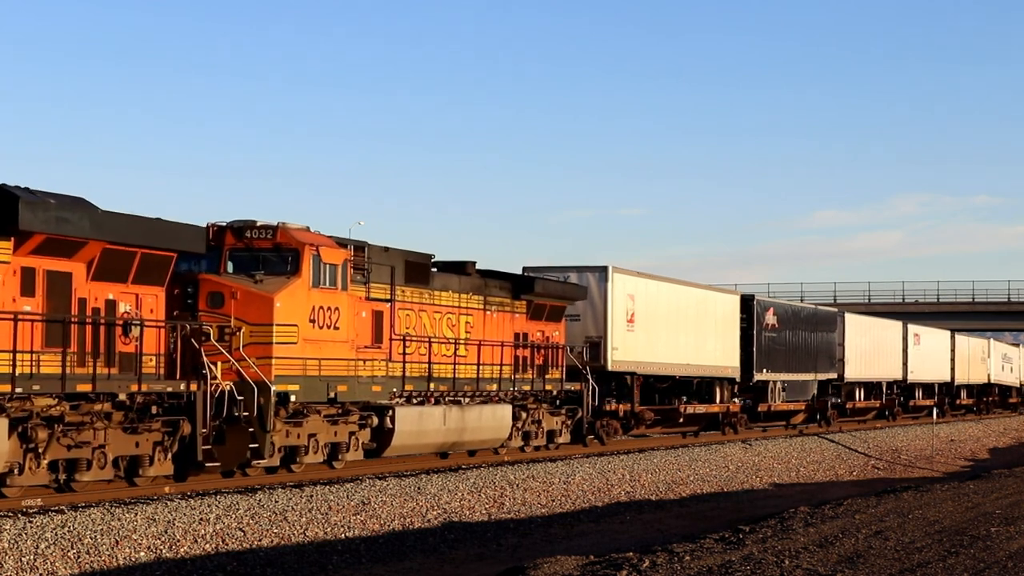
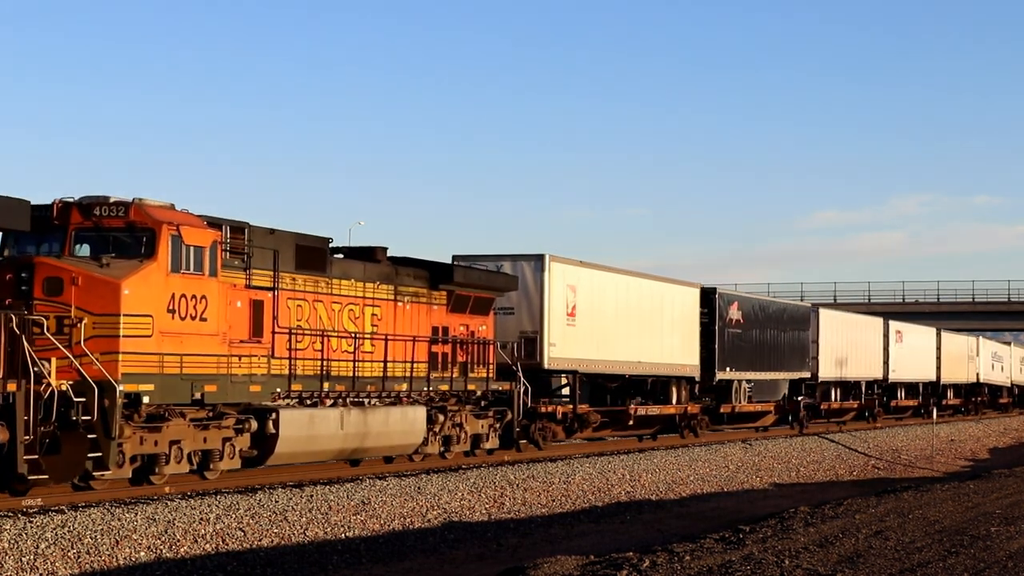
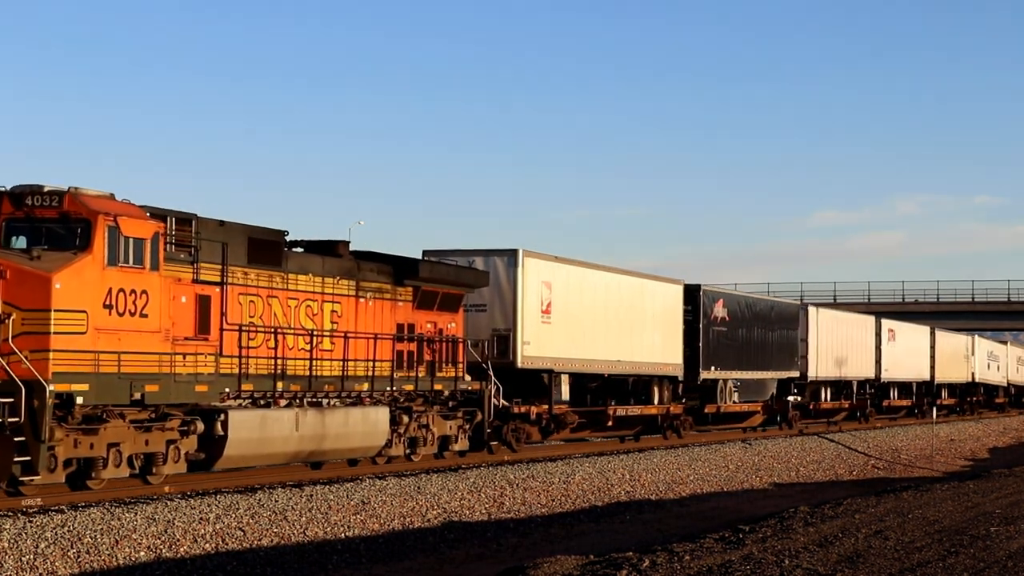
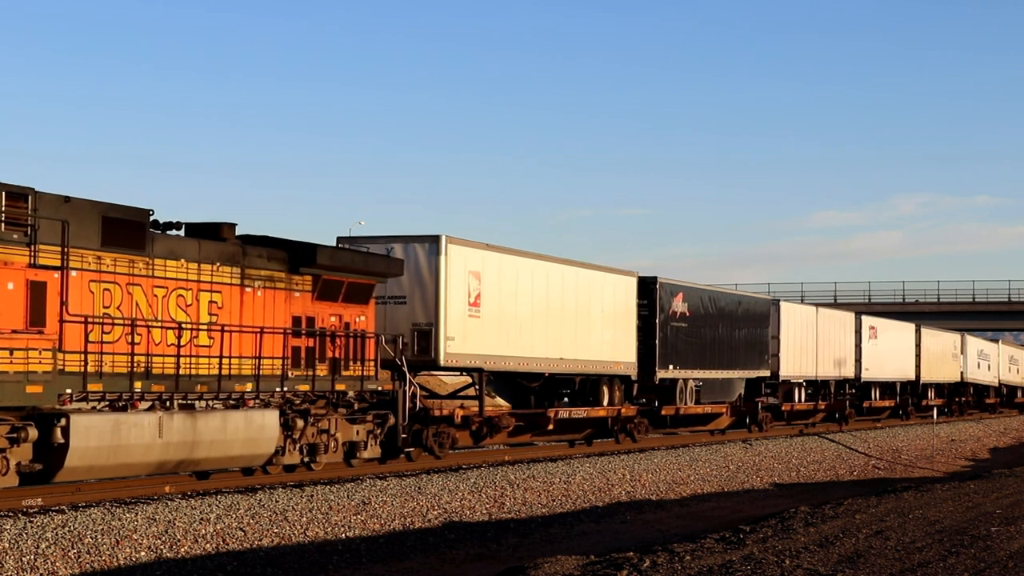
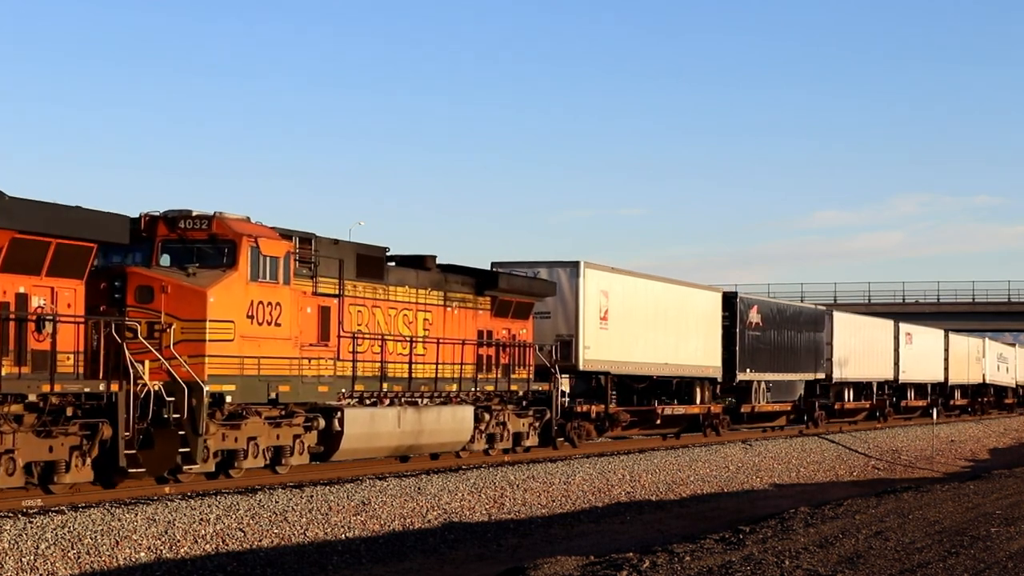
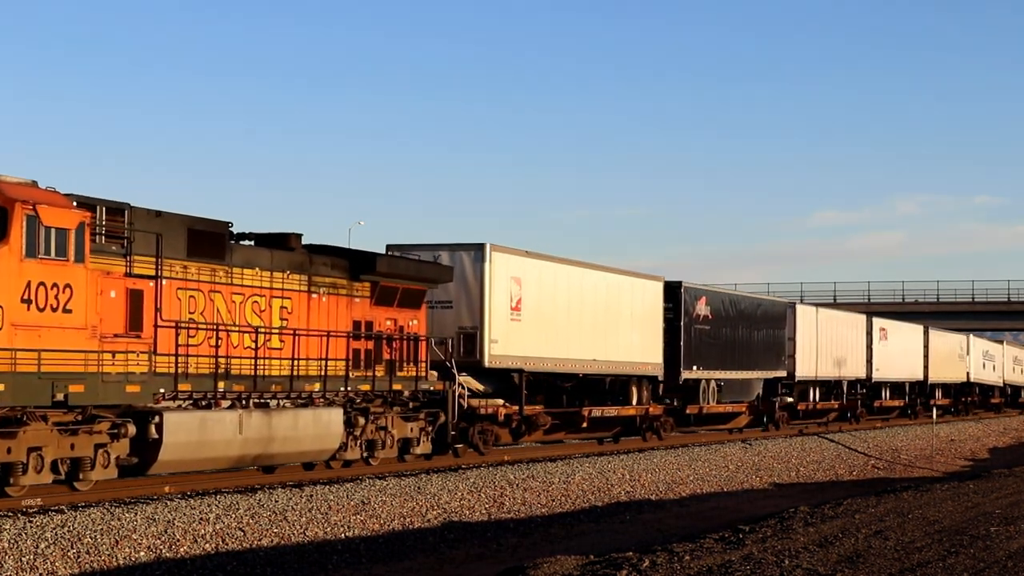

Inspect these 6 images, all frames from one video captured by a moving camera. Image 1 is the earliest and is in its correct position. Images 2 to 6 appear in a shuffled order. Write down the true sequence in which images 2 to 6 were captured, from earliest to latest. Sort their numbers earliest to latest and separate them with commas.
5, 2, 3, 6, 4
